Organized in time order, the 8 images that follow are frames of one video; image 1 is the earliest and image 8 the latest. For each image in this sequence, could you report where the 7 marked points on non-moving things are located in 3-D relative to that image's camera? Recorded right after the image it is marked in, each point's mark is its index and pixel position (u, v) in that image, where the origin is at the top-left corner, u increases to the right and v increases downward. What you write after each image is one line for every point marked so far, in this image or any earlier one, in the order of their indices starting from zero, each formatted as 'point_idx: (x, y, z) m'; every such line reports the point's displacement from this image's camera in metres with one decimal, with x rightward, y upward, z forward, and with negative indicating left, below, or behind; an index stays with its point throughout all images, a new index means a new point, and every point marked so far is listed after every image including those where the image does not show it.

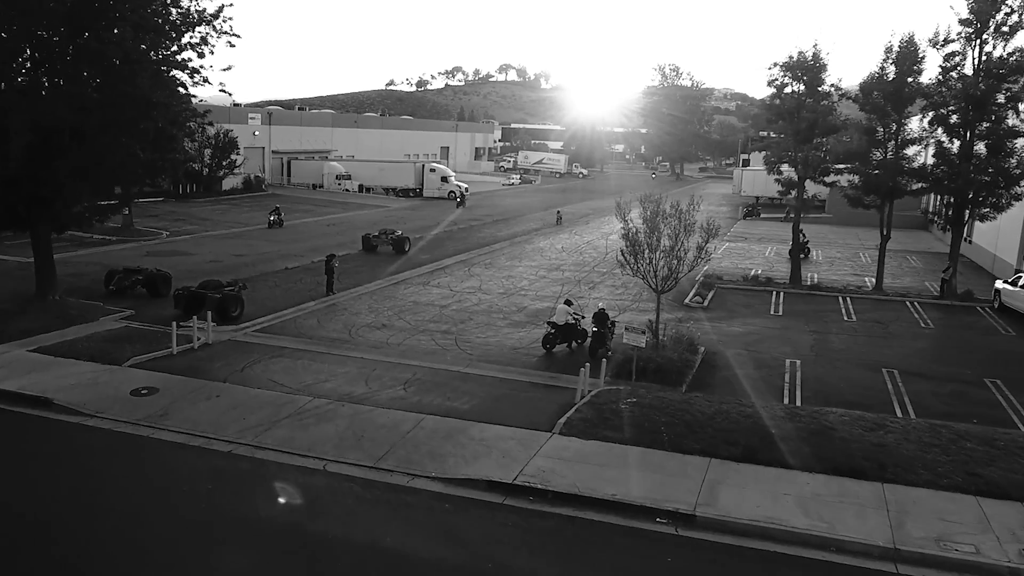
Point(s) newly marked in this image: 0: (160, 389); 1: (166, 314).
0: (-5.1, -1.4, +12.2) m
1: (-7.7, -0.6, +18.7) m
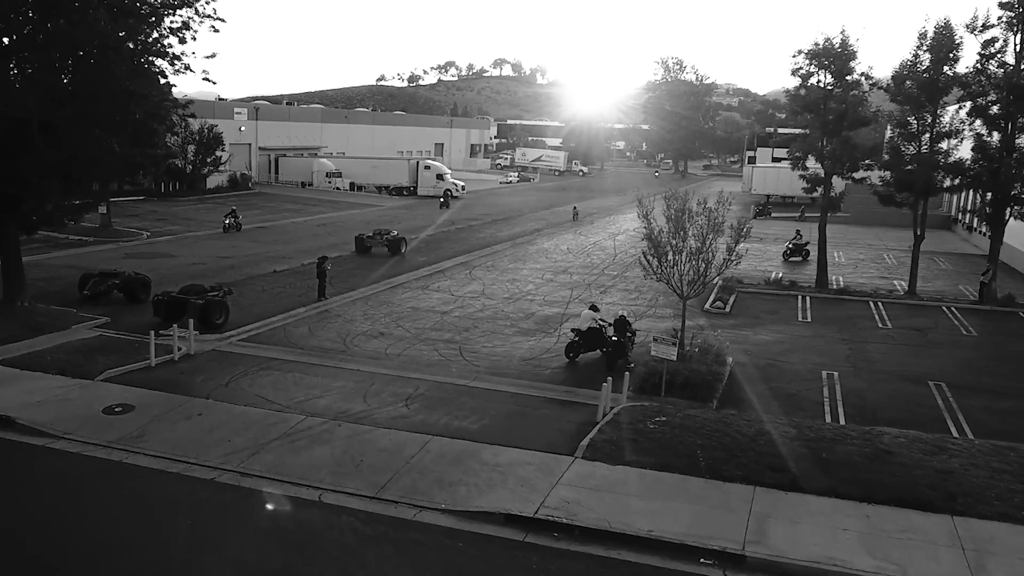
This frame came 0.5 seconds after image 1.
0: (-4.9, -1.5, +11.0) m
1: (-7.6, -0.7, +17.5) m
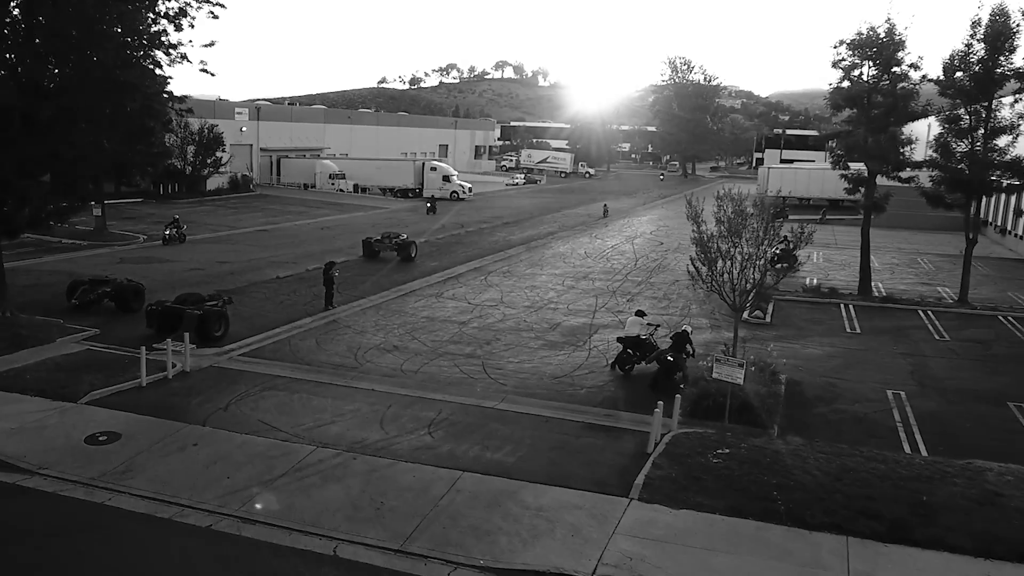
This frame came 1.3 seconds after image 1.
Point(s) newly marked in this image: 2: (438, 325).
0: (-4.5, -1.7, +9.7) m
1: (-7.1, -0.9, +16.1) m
2: (-1.7, -0.8, +19.4) m
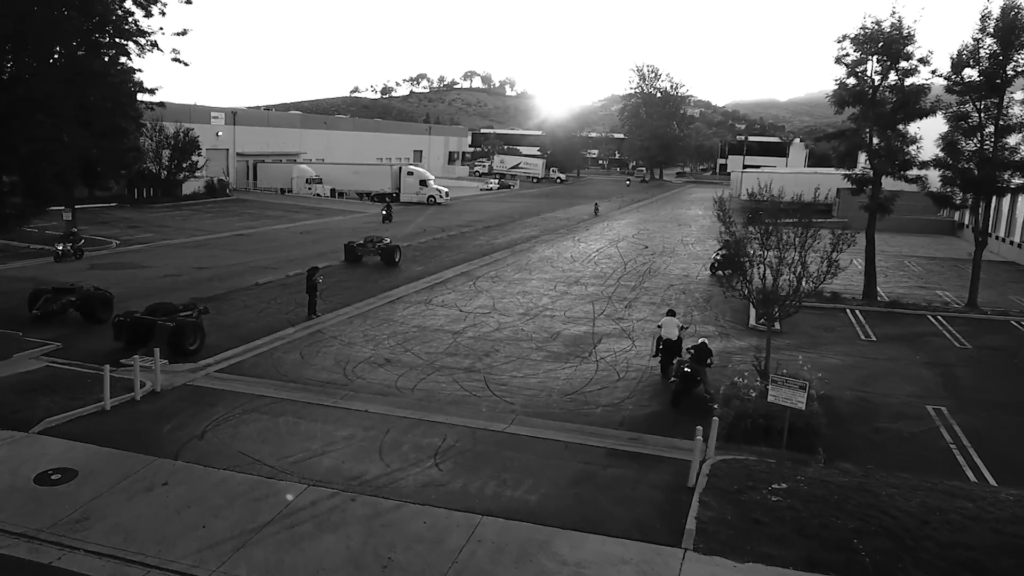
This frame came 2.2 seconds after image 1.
0: (-4.2, -1.8, +8.3) m
1: (-7.1, -1.0, +14.7) m
2: (-1.8, -1.0, +18.1) m
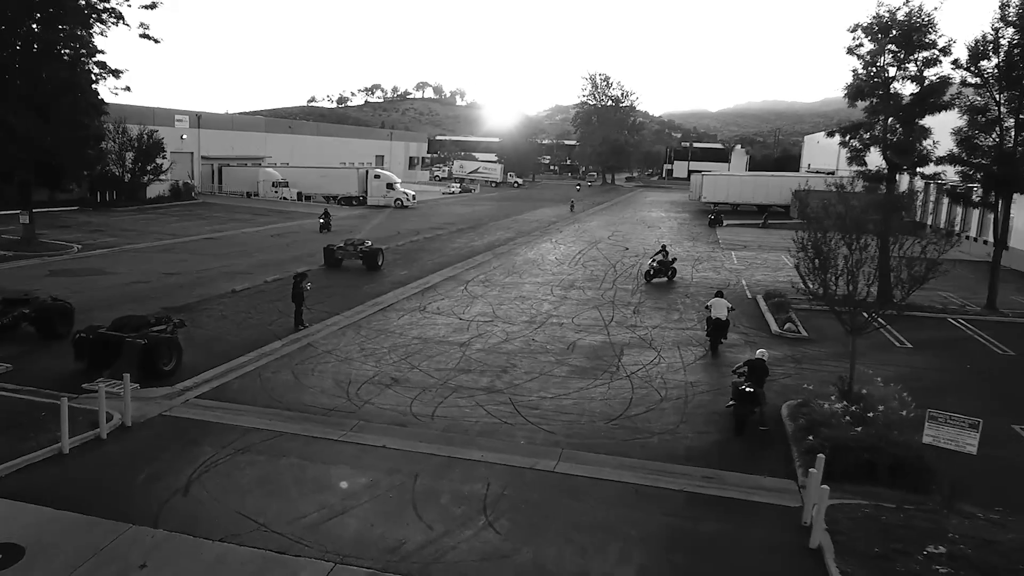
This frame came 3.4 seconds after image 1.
0: (-3.6, -1.9, +6.3) m
1: (-6.6, -1.2, +12.6) m
2: (-1.5, -1.1, +16.2) m
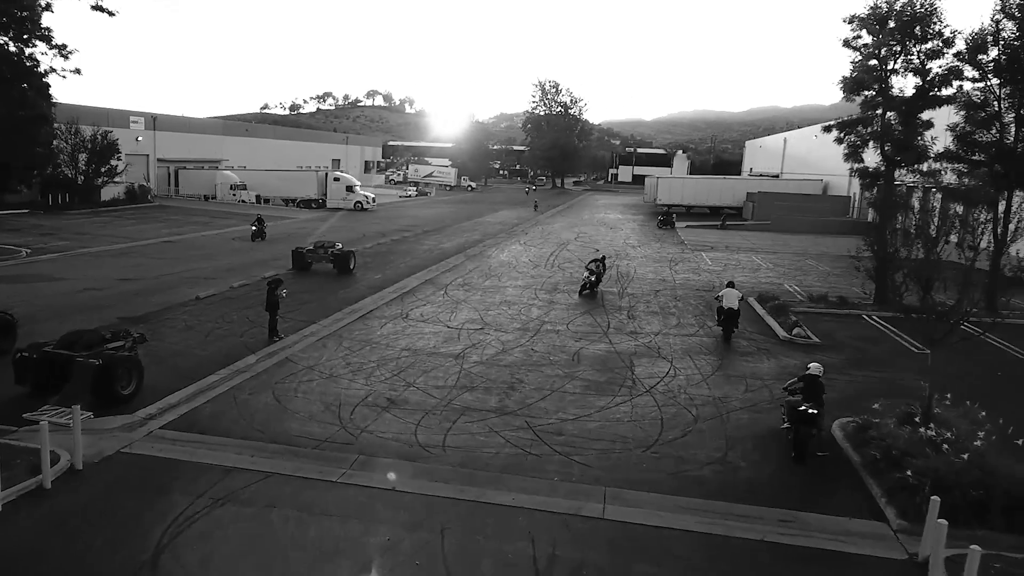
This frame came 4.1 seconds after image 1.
0: (-3.1, -2.0, +4.6) m
1: (-6.4, -1.3, +10.7) m
2: (-1.4, -1.3, +14.5) m
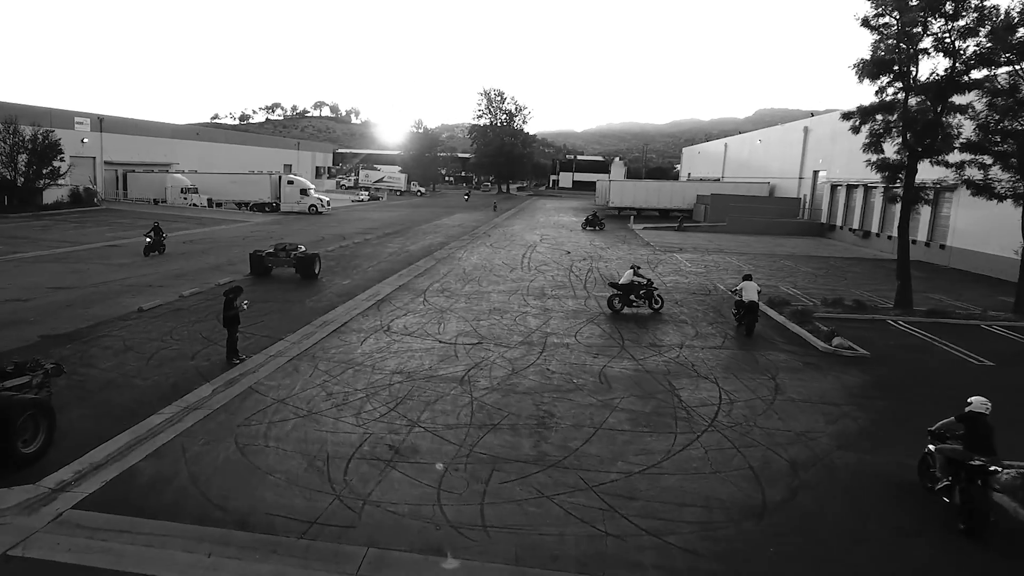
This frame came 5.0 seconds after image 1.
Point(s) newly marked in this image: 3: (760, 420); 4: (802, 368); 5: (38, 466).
0: (-2.3, -2.1, +1.7) m
1: (-6.0, -1.5, +7.7) m
2: (-1.2, -1.4, +11.7) m
3: (+3.2, -1.7, +10.8) m
4: (+5.3, -1.4, +15.1) m
5: (-4.3, -1.6, +7.6) m
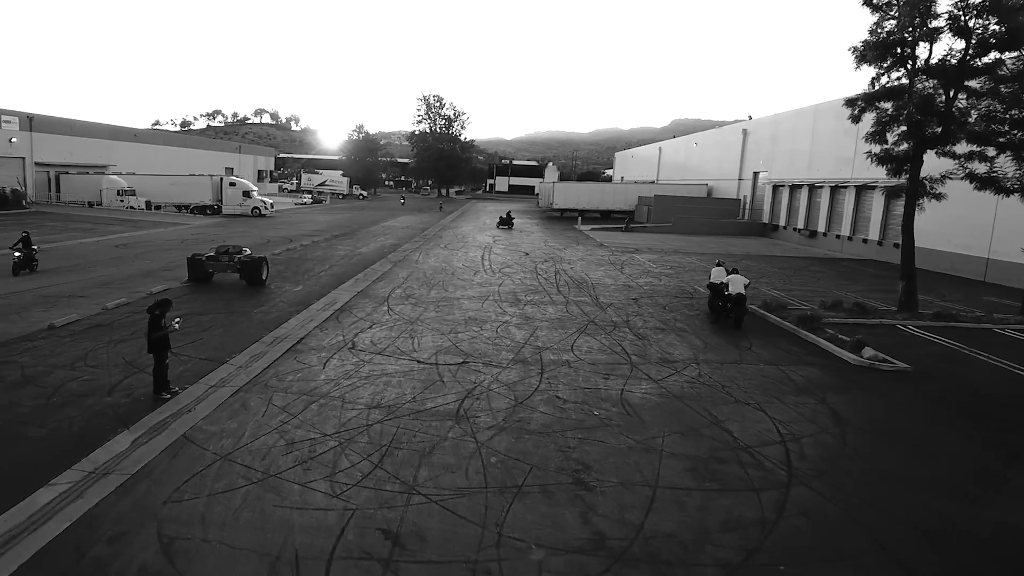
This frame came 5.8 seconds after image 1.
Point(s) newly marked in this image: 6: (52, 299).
0: (-1.6, -2.3, -1.0) m
1: (-5.6, -1.7, +4.8) m
2: (-1.0, -1.5, +9.1) m
3: (+3.4, -1.8, +8.5) m
4: (+5.2, -1.5, +12.9) m
5: (-3.8, -1.8, +4.8) m
6: (-10.0, -0.3, +18.3) m
